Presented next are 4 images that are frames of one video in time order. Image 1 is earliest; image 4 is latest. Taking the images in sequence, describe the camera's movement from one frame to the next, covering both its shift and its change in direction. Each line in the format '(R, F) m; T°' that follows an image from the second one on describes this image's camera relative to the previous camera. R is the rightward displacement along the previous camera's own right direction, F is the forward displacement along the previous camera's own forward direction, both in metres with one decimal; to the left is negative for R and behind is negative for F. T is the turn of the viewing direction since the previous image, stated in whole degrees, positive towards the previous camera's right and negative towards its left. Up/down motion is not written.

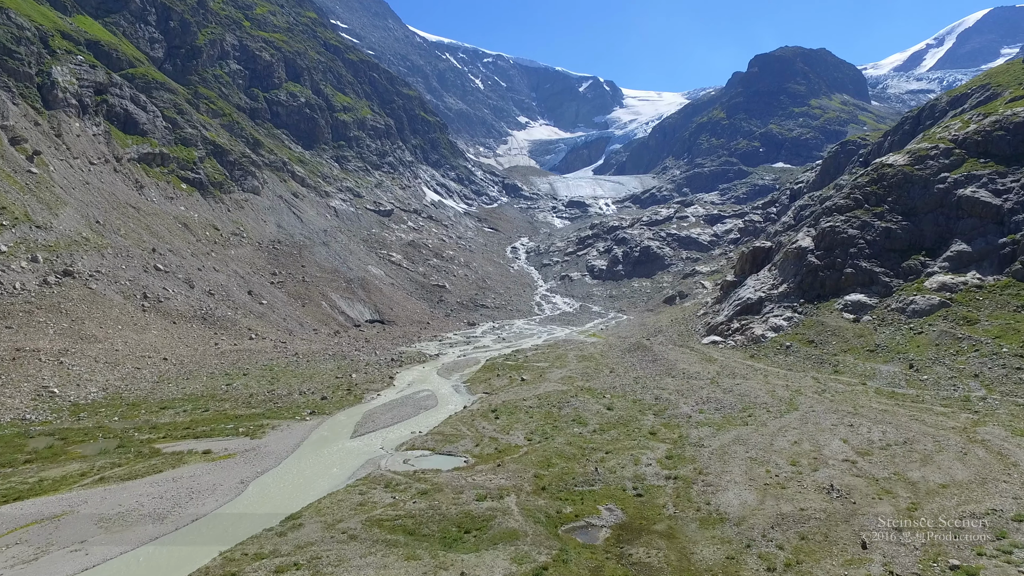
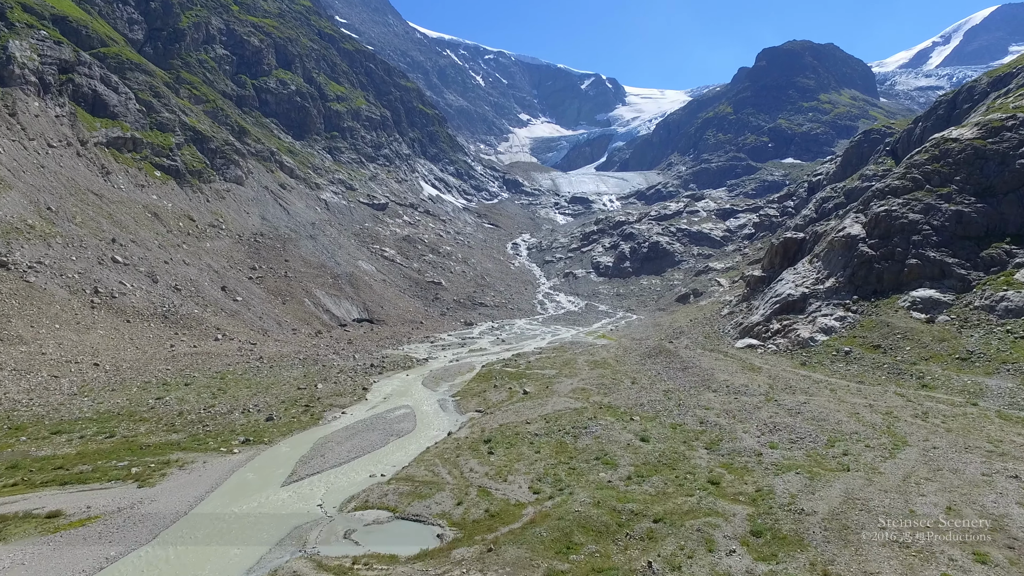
(0.0, +8.6) m; 0°
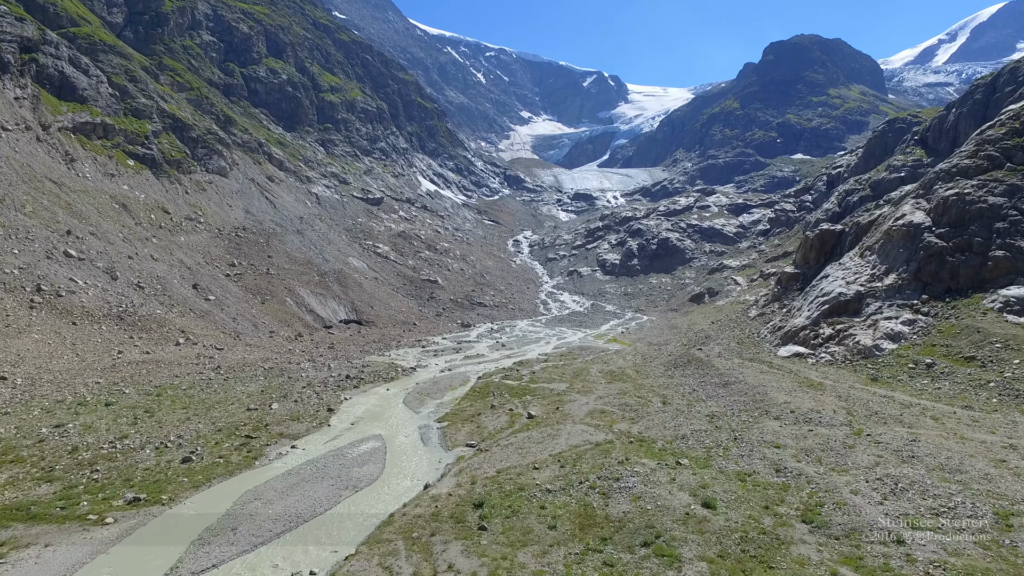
(0.0, +7.9) m; 0°
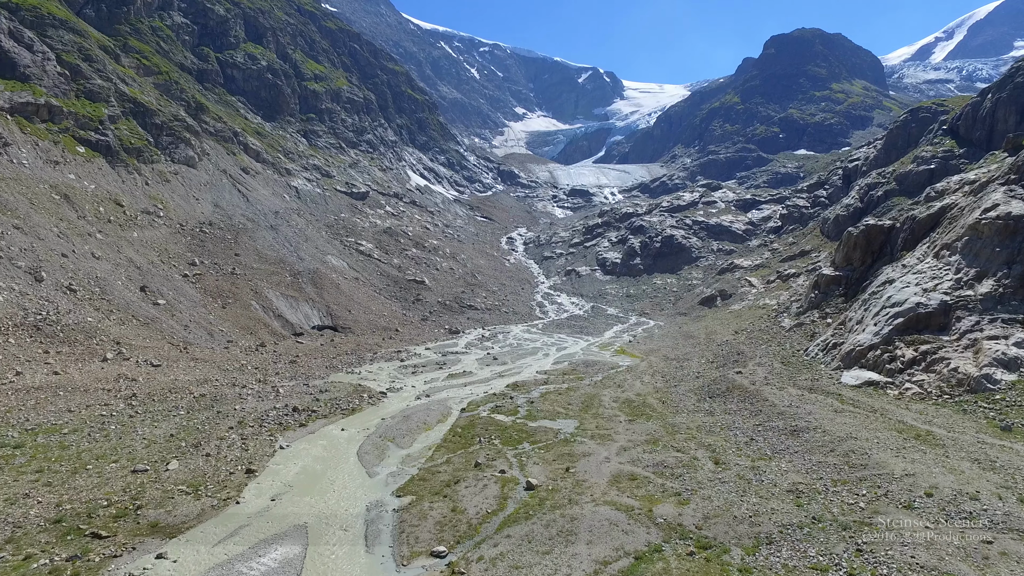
(+0.1, +9.3) m; +1°
